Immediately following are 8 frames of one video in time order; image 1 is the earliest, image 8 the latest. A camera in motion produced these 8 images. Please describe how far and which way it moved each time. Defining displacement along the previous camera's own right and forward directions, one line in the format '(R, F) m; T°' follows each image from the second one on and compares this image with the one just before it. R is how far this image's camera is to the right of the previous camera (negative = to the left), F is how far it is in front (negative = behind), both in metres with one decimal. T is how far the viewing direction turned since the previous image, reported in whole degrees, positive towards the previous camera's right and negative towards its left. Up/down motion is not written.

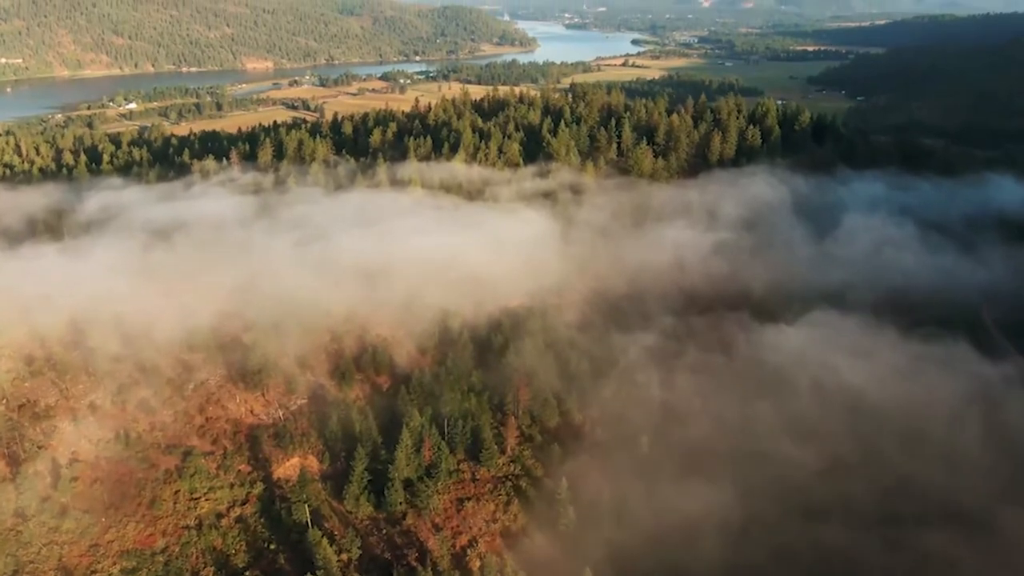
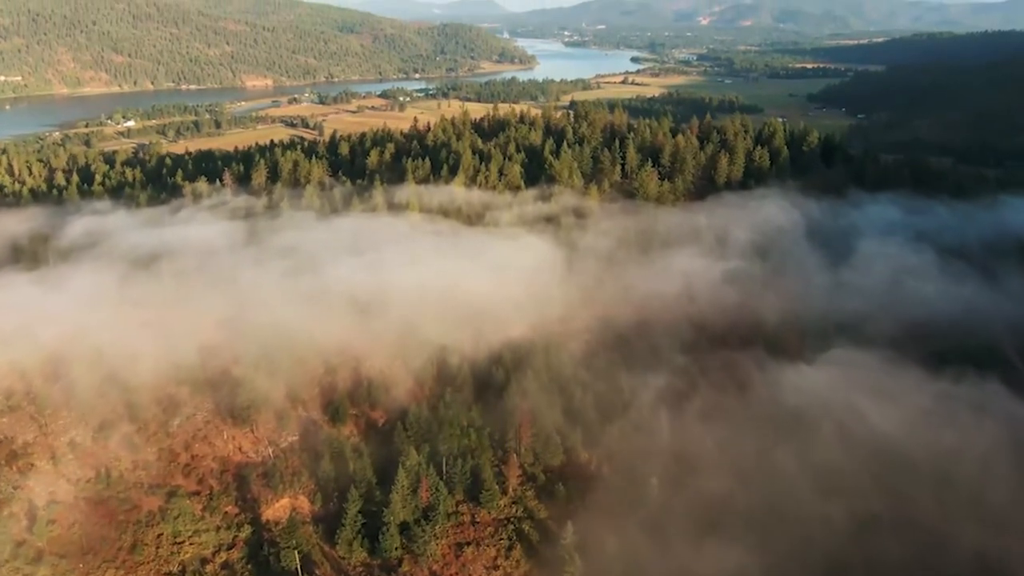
(-0.2, +2.3) m; 0°
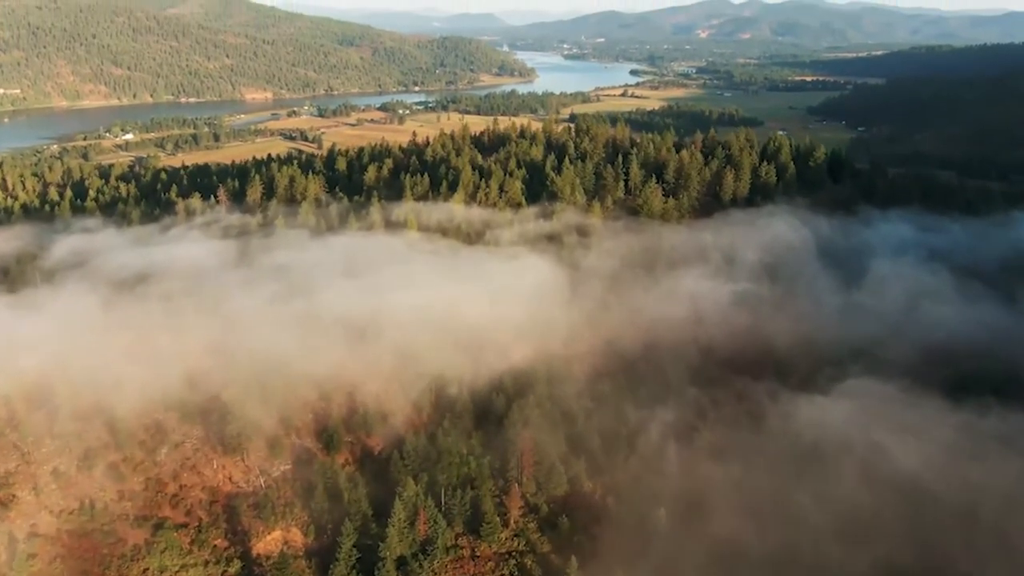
(-0.1, +1.7) m; 0°
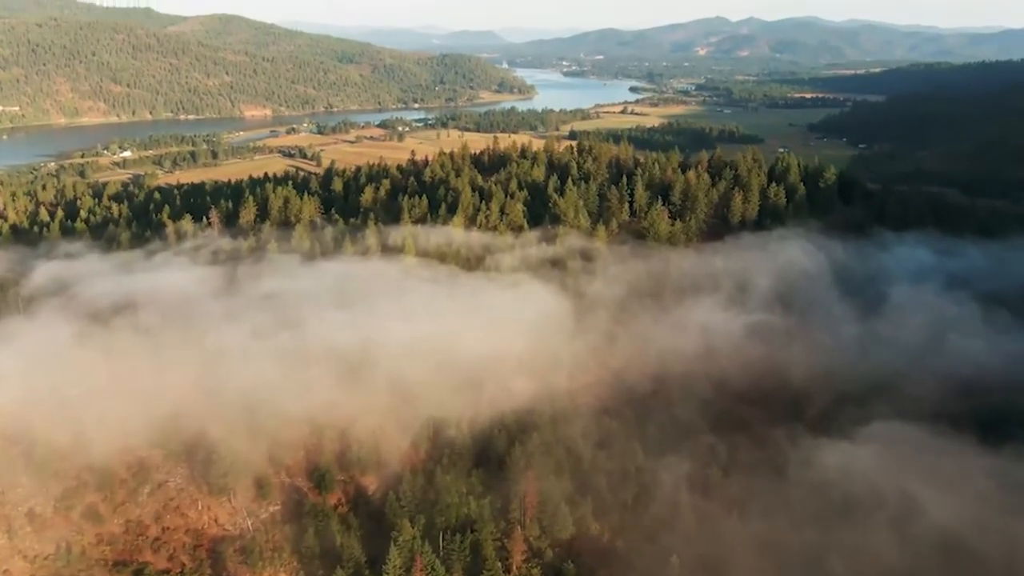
(-0.2, +2.3) m; 0°
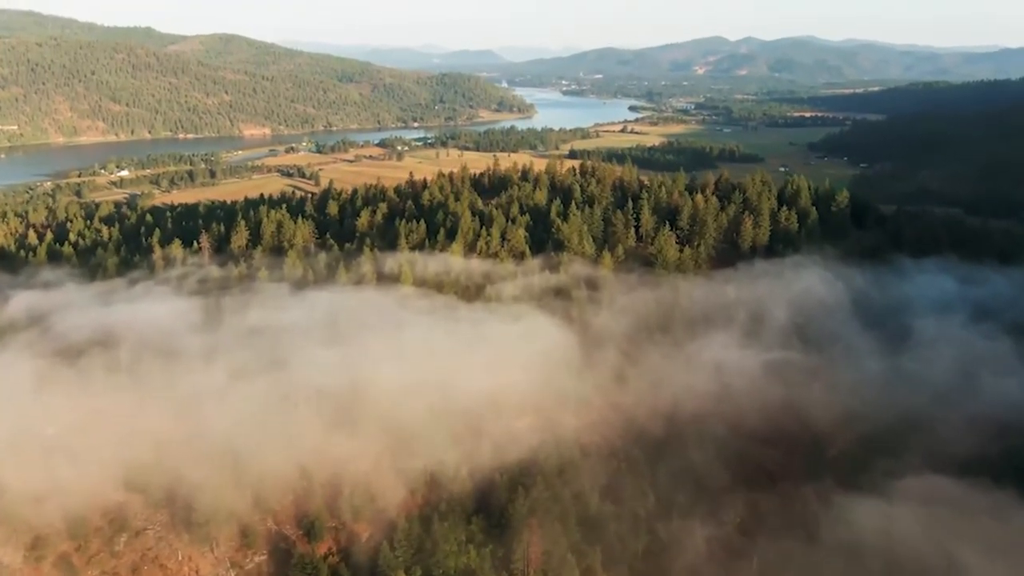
(-0.2, +2.6) m; 0°
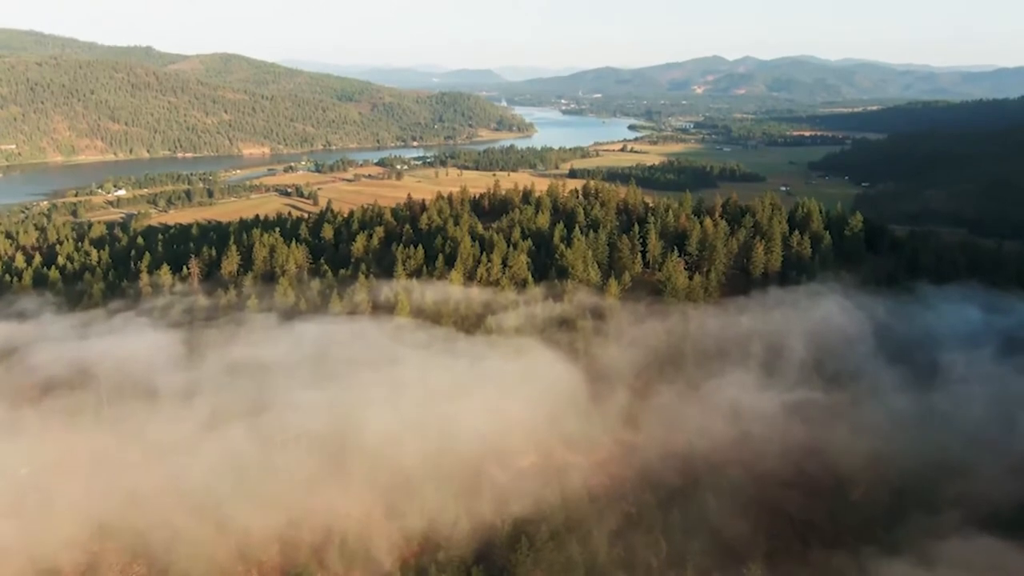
(-0.2, +2.6) m; 0°
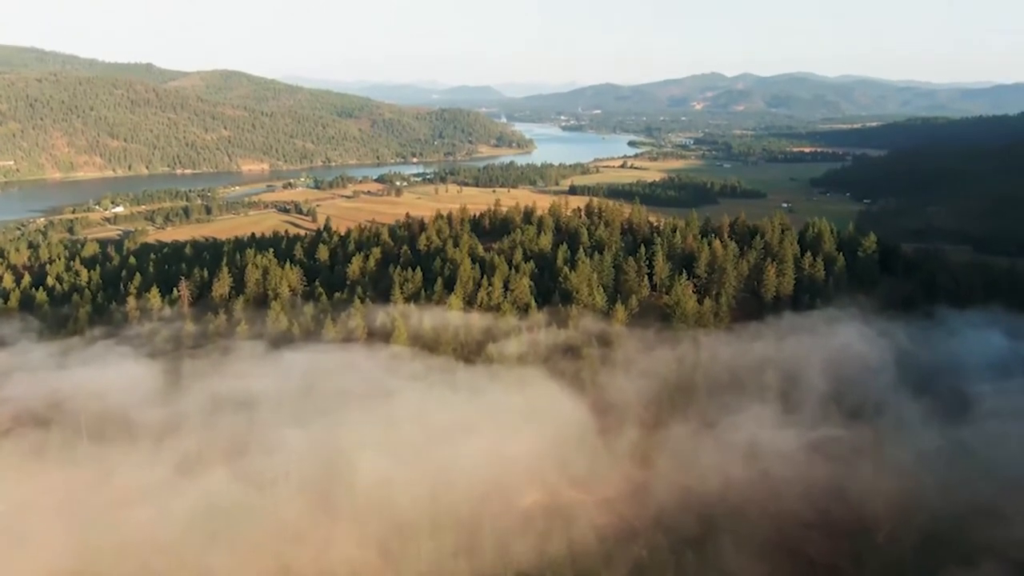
(-0.2, +2.3) m; 0°
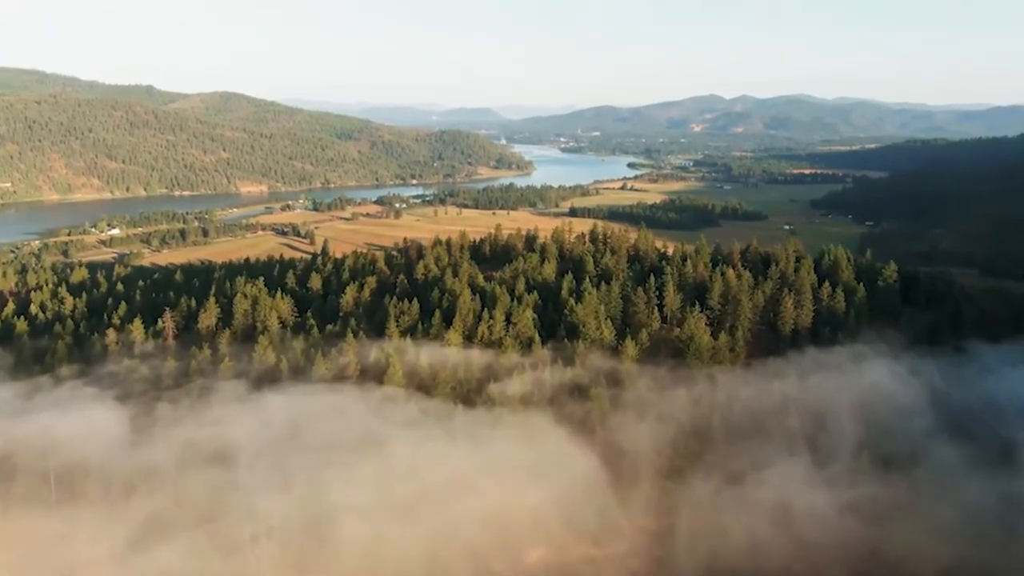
(-0.2, +3.1) m; 0°
